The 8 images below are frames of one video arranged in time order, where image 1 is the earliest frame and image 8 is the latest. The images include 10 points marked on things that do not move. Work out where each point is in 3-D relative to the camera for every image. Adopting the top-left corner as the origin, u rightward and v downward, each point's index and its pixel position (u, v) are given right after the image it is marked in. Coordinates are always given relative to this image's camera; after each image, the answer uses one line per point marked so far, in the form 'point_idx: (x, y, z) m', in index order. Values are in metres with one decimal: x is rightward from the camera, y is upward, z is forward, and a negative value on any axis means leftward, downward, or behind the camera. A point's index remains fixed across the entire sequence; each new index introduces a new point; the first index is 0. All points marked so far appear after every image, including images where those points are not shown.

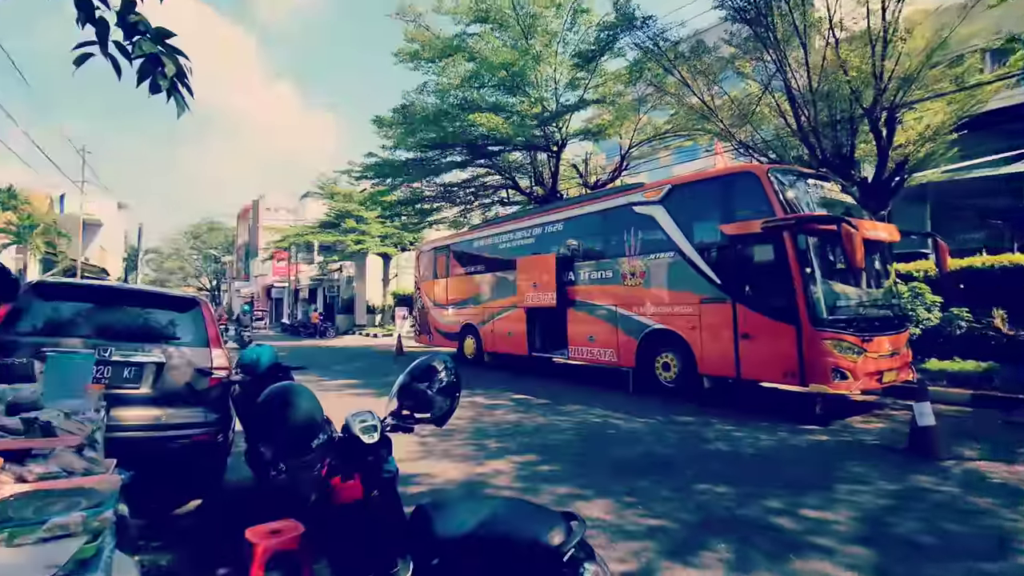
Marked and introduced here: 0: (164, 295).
0: (-3.7, -0.1, +5.6) m
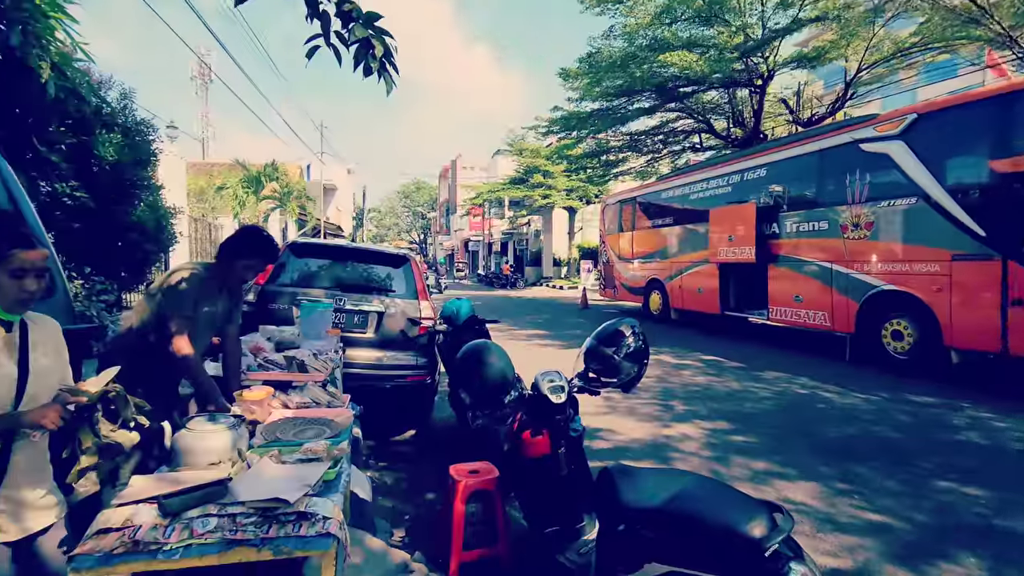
0: (-1.6, +0.4, +6.4) m
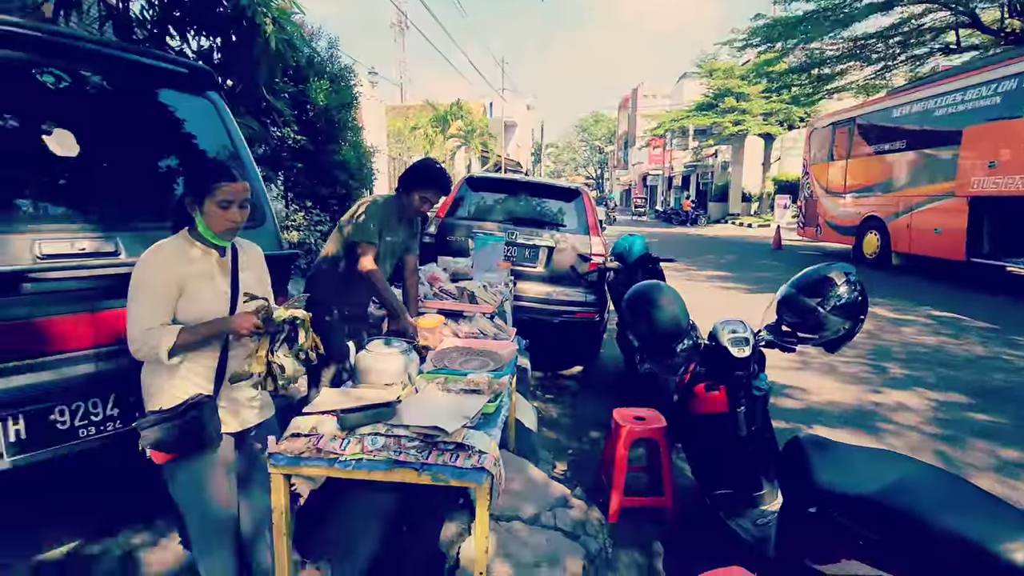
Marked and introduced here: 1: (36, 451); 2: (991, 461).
0: (+0.5, +1.2, +6.2) m
1: (-2.0, -0.7, +2.2) m
2: (+3.7, -1.3, +4.1) m
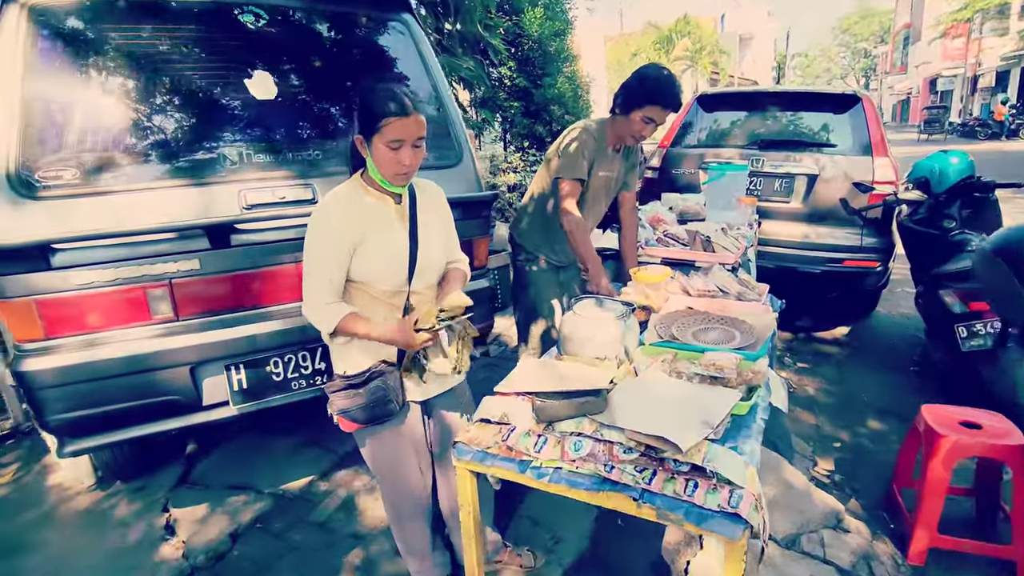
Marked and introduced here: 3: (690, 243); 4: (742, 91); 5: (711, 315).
0: (+2.8, +1.7, +4.7) m
1: (-1.1, -0.5, +2.2) m
2: (+4.9, -1.1, +1.8) m
3: (+1.0, +0.3, +3.1) m
4: (+2.2, +1.9, +5.0) m
5: (+0.9, -0.1, +2.3) m
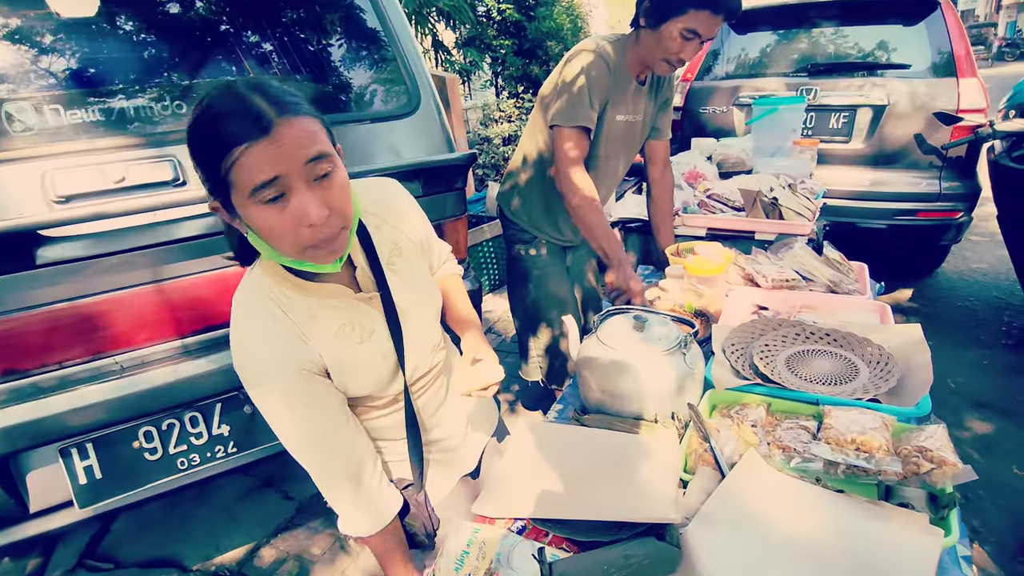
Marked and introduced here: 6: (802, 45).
0: (+2.7, +2.0, +3.7) m
1: (-1.1, -0.6, +1.5) m
2: (+4.9, -1.0, +1.0) m
3: (+1.0, +0.4, +2.3) m
4: (+2.1, +2.2, +4.0) m
5: (+0.8, -0.1, +1.5) m
6: (+2.2, +1.8, +3.9) m
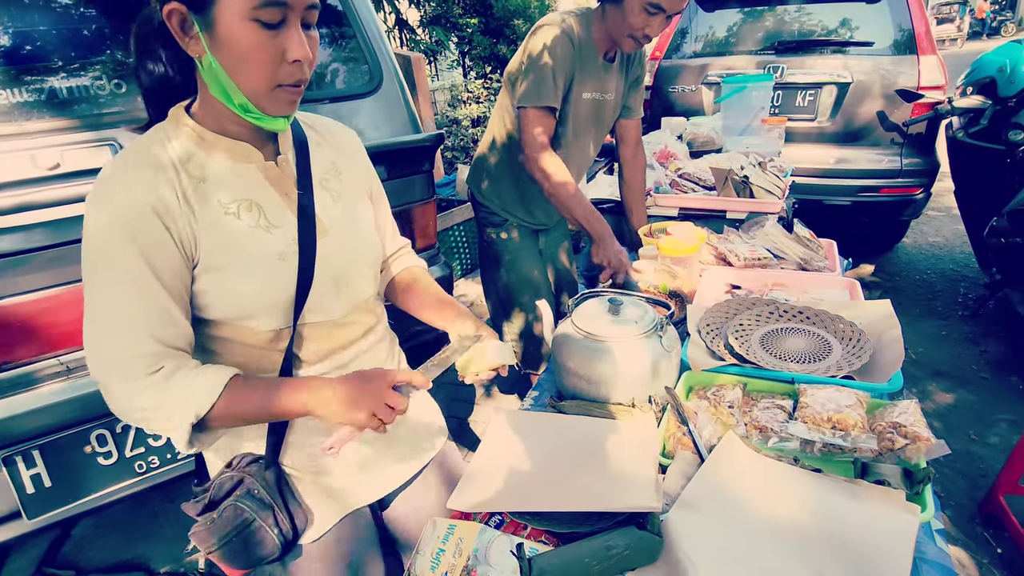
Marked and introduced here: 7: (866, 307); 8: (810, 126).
0: (+2.4, +2.2, +3.8) m
1: (-1.2, -0.6, +1.4) m
2: (+4.9, -0.8, +1.3) m
3: (+0.9, +0.4, +2.3) m
4: (+1.8, +2.3, +4.0) m
5: (+0.8, 0.0, +1.5) m
6: (+2.0, +2.0, +3.9) m
7: (+1.0, -0.1, +1.4) m
8: (+2.2, +1.2, +3.8) m
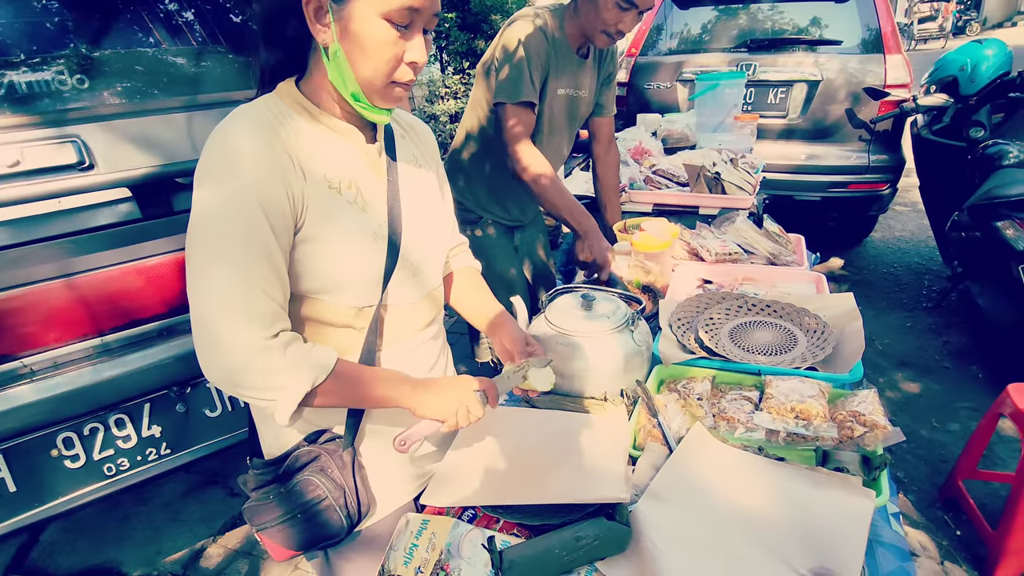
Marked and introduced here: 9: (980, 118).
0: (+2.3, +2.3, +3.8) m
1: (-1.2, -0.6, +1.4) m
2: (+4.8, -0.8, +1.5) m
3: (+0.8, +0.5, +2.3) m
4: (+1.6, +2.4, +4.0) m
5: (+0.7, 0.0, +1.5) m
6: (+1.8, +2.0, +4.0) m
7: (+0.9, 0.0, +1.5) m
8: (+2.0, +1.2, +3.9) m
9: (+2.9, +1.1, +3.3) m
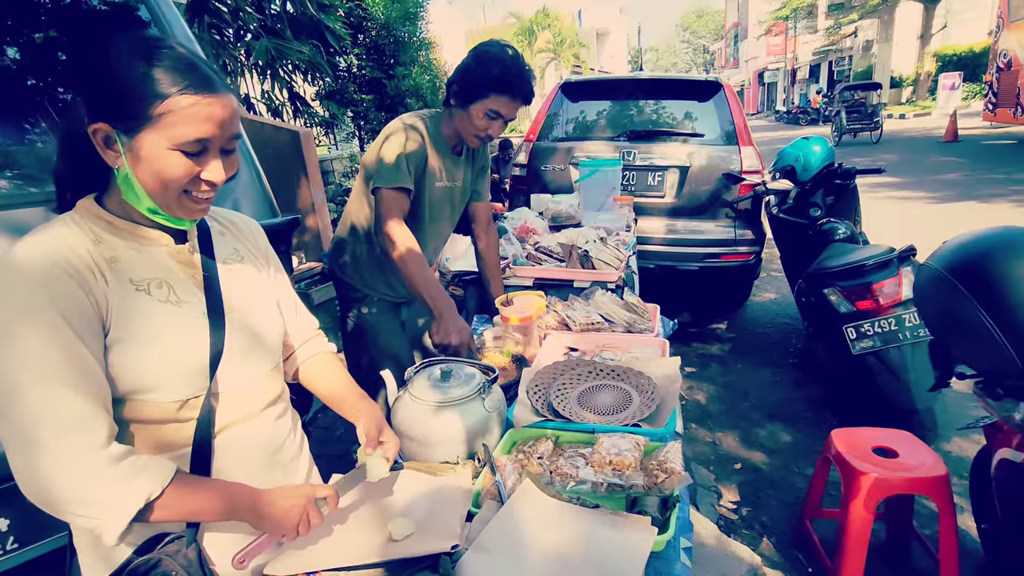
0: (+1.5, +1.8, +4.5) m
1: (-1.6, -0.8, +1.3) m
2: (+4.4, -0.9, +2.1) m
3: (+0.3, +0.1, +2.6) m
4: (+0.8, +1.8, +4.6) m
5: (+0.3, -0.3, +1.7) m
6: (+1.0, +1.5, +4.6) m
7: (+0.5, -0.3, +1.7) m
8: (+1.2, +0.7, +4.4) m
9: (+2.2, +0.7, +3.9) m
